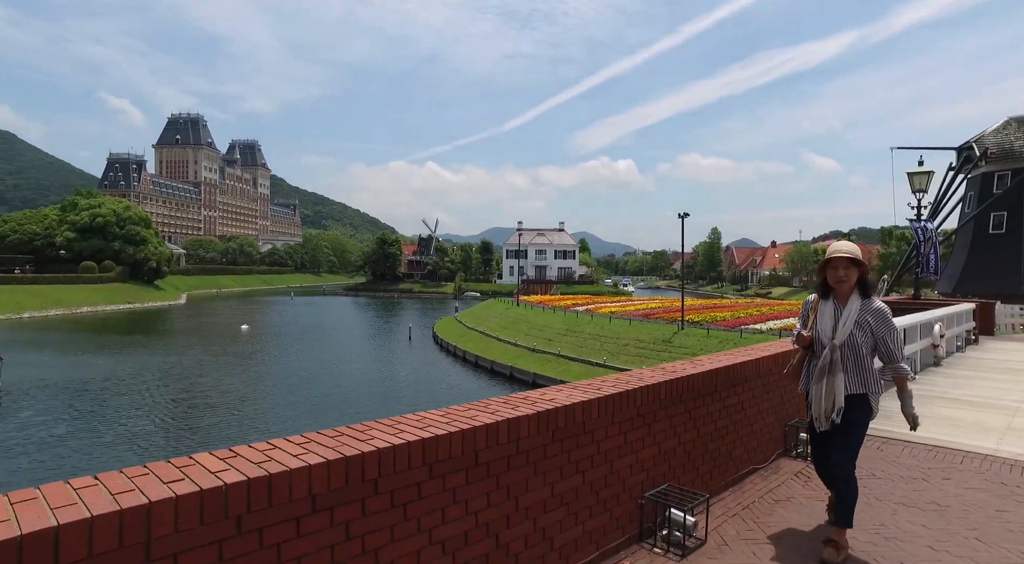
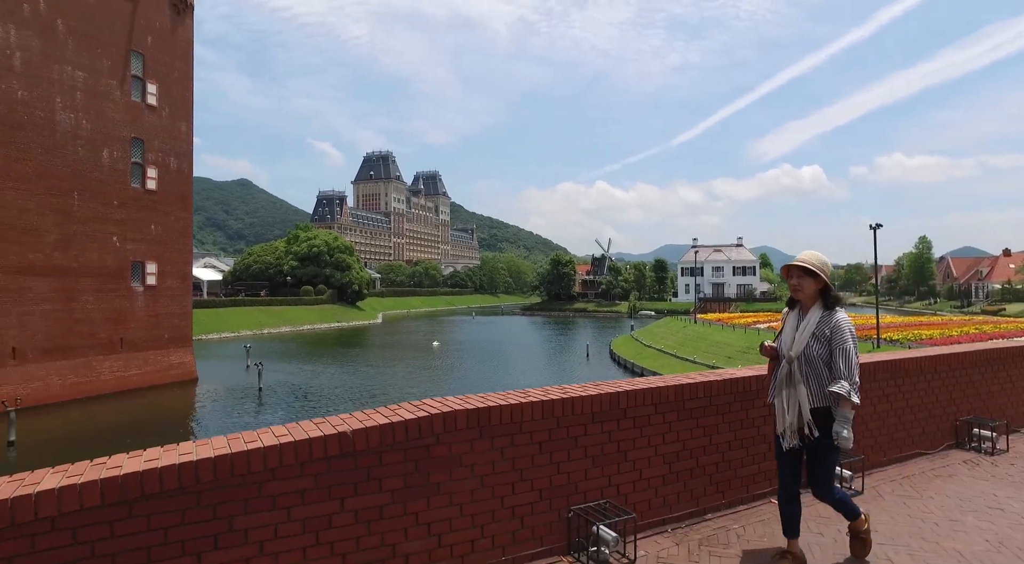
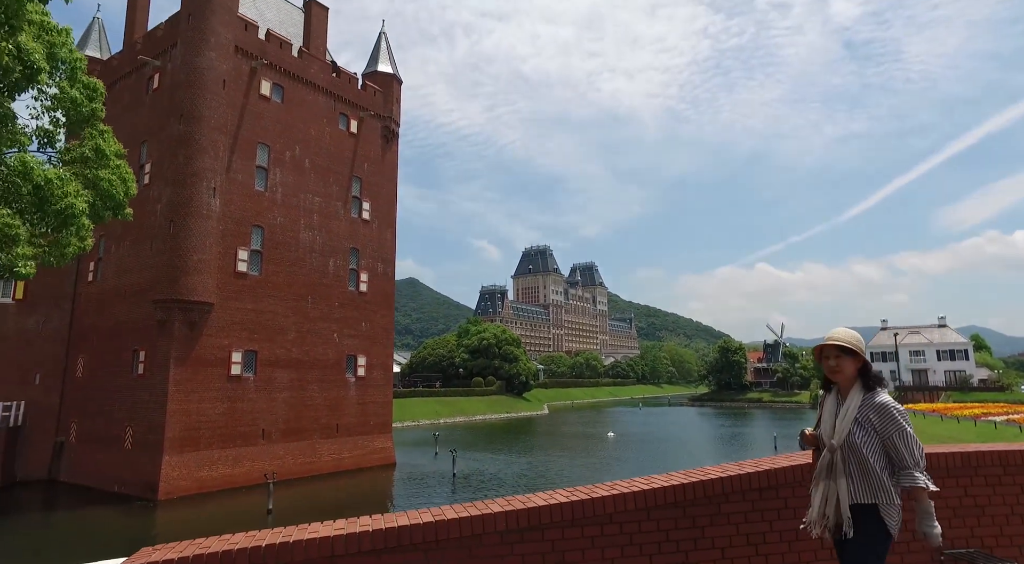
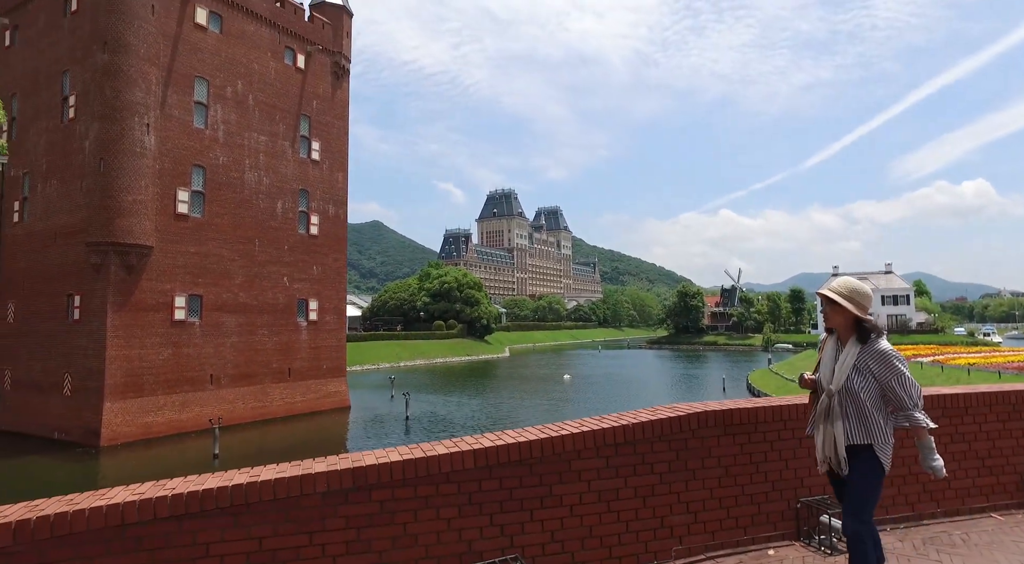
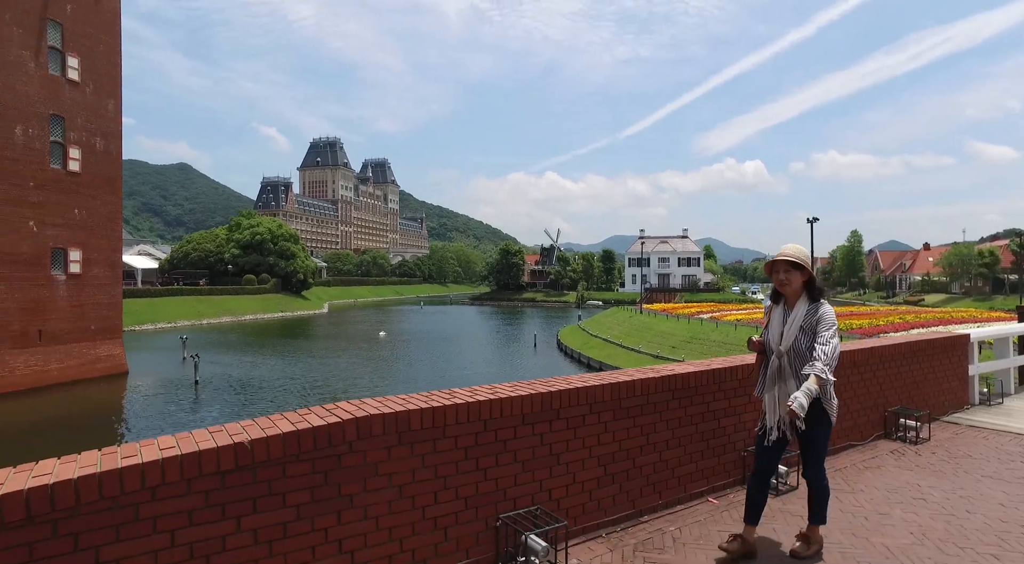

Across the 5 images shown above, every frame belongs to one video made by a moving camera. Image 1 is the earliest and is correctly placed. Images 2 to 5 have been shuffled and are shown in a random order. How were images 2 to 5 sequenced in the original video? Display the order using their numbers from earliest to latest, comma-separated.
5, 2, 4, 3
